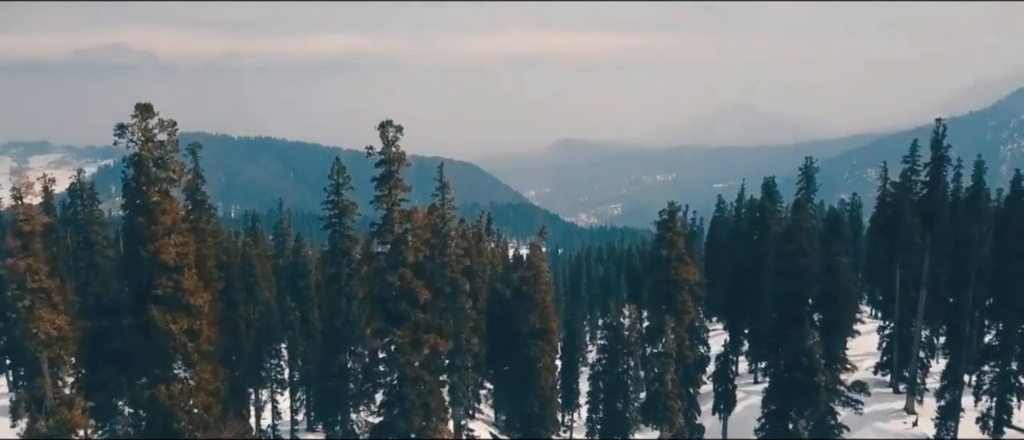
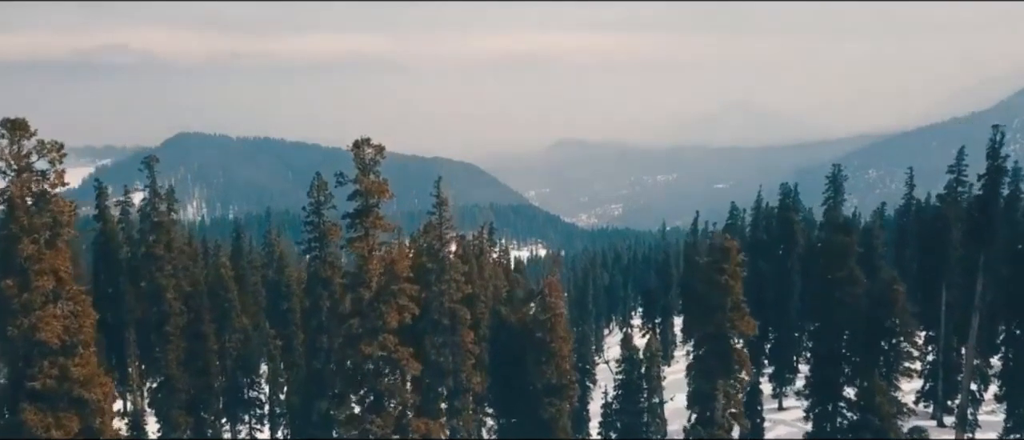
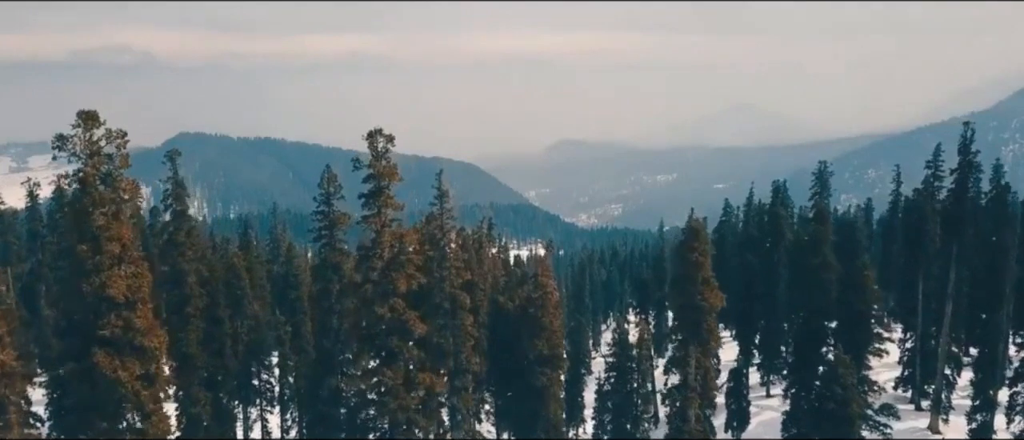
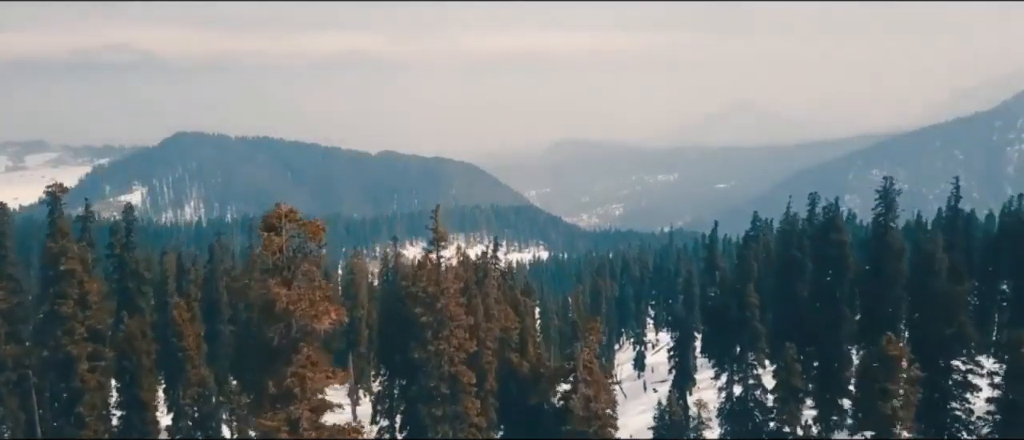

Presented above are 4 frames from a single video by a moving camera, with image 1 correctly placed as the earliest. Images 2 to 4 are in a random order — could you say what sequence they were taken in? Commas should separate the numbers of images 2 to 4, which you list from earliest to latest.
3, 2, 4
